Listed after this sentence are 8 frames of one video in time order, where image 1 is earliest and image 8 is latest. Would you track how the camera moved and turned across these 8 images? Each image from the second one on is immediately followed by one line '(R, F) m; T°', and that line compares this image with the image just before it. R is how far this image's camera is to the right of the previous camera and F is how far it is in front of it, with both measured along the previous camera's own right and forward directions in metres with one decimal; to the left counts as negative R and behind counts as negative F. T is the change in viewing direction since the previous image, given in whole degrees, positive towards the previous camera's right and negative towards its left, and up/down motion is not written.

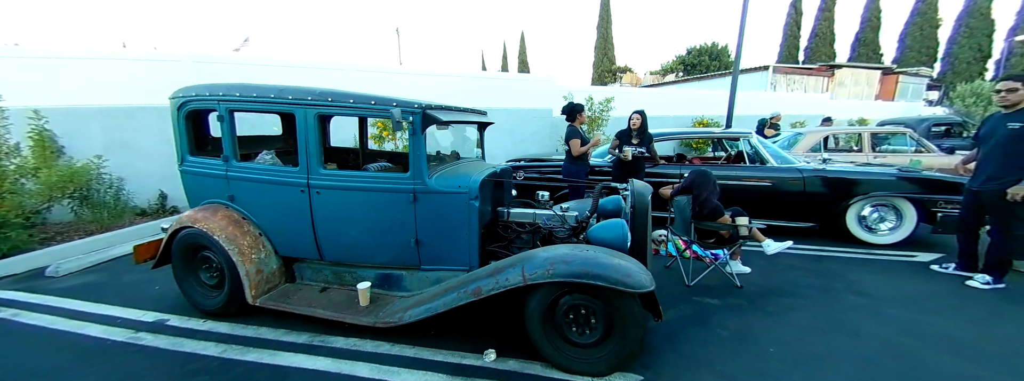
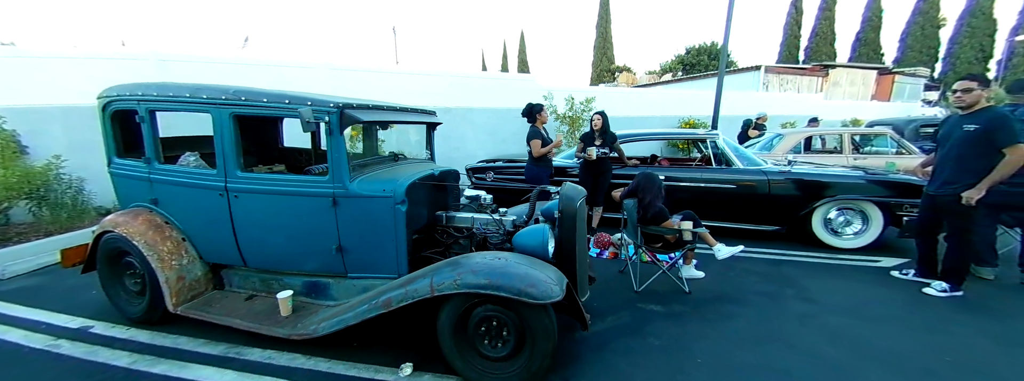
(+0.5, +0.1) m; 0°
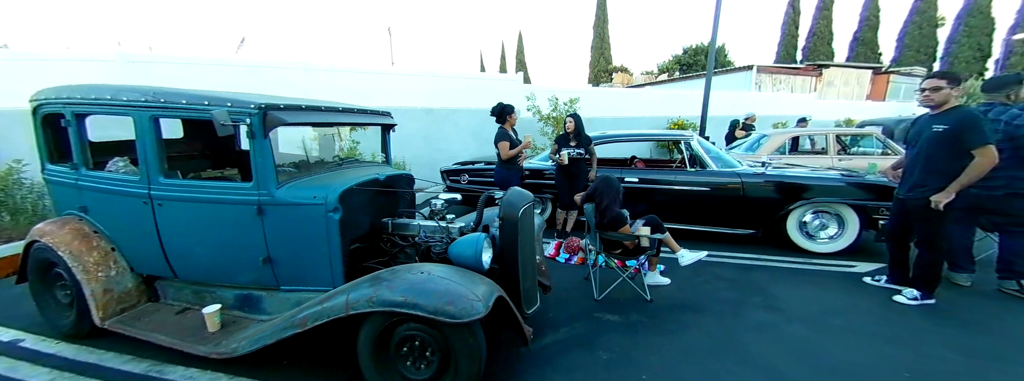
(+0.4, +0.1) m; 0°
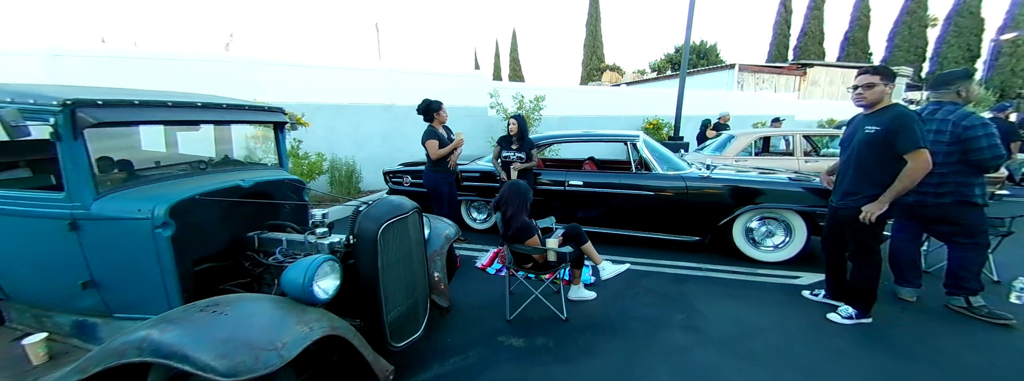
(+0.7, +0.3) m; +1°
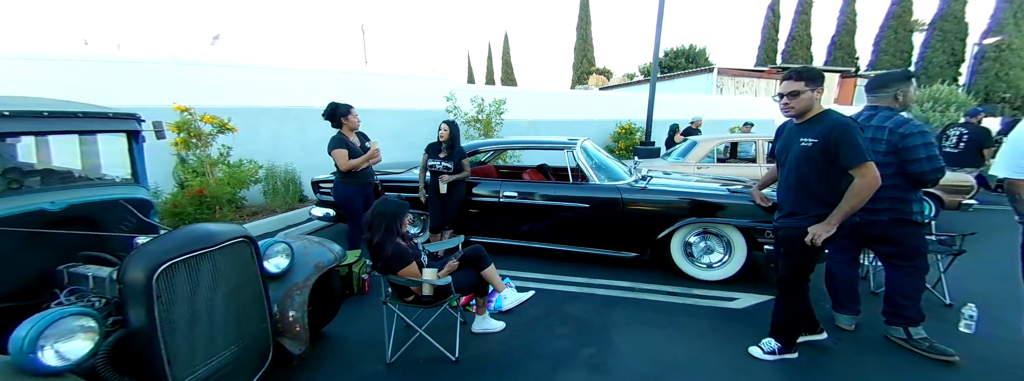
(+0.7, +0.3) m; +1°
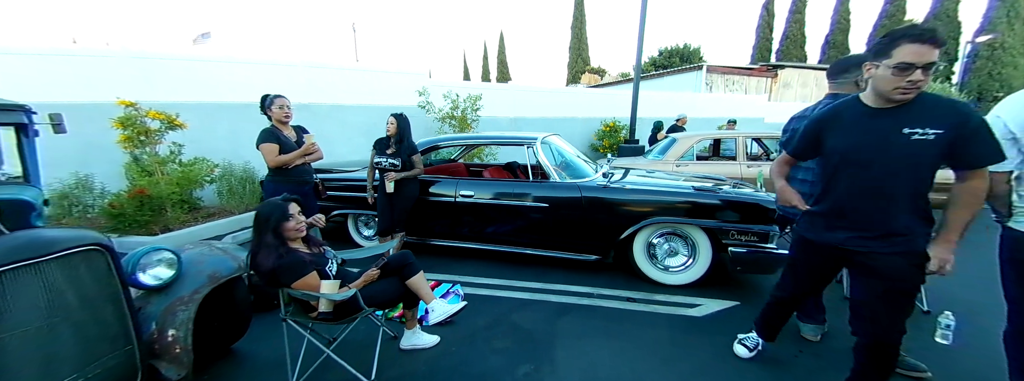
(+0.4, +0.2) m; 0°
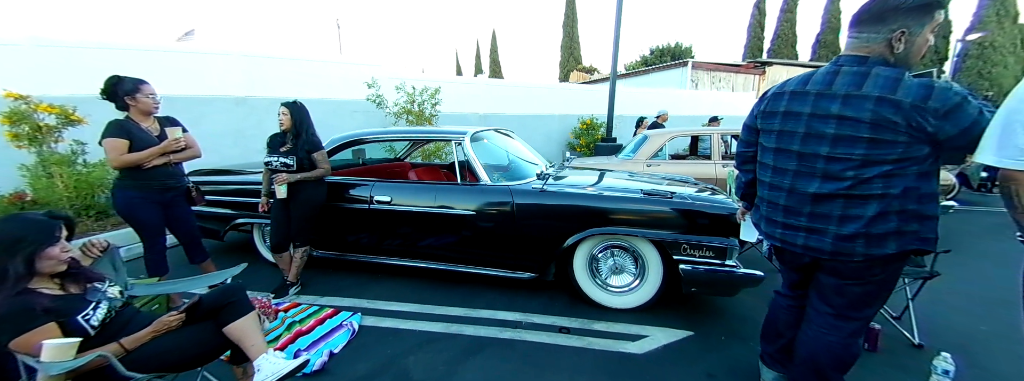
(+0.6, +0.5) m; +1°
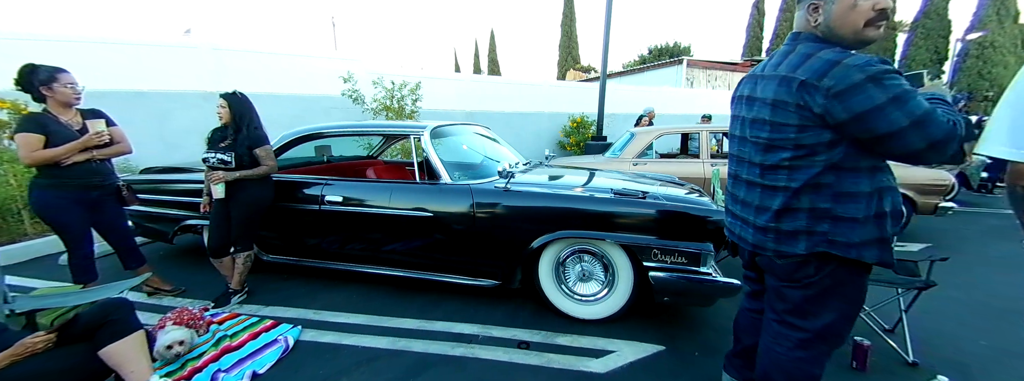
(+0.3, +0.2) m; 0°
